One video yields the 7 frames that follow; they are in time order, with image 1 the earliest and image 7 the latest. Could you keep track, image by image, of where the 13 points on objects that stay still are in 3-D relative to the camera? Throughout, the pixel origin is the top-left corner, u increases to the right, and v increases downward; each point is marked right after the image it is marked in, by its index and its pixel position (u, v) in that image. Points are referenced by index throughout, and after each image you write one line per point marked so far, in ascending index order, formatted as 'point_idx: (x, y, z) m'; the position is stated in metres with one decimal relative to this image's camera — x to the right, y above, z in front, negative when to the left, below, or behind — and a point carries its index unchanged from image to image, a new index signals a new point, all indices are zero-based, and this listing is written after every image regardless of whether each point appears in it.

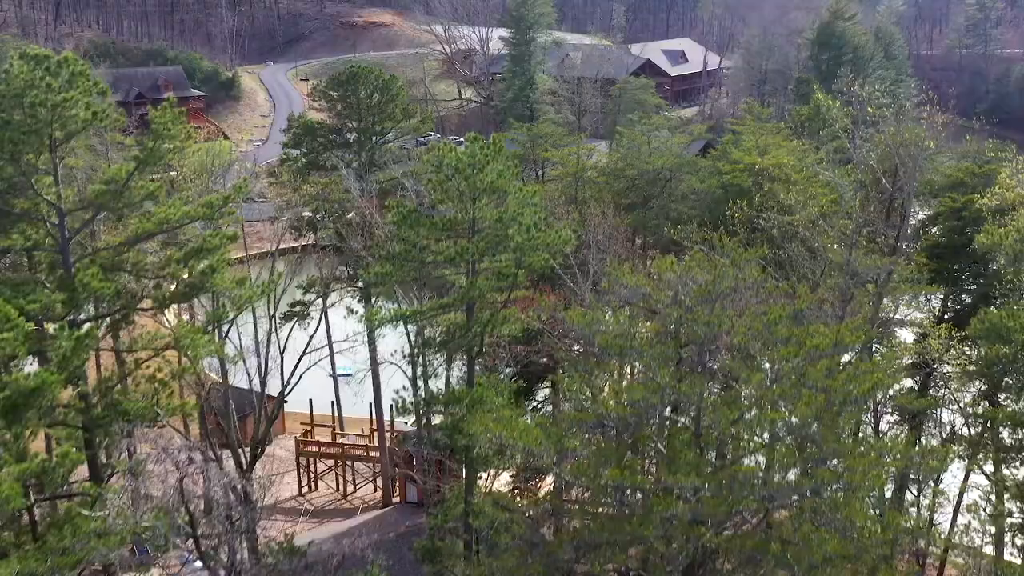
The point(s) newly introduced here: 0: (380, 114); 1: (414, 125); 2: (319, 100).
0: (-1.8, +2.4, +16.0) m
1: (-1.5, +2.3, +16.3) m
2: (-2.6, +2.6, +15.9) m
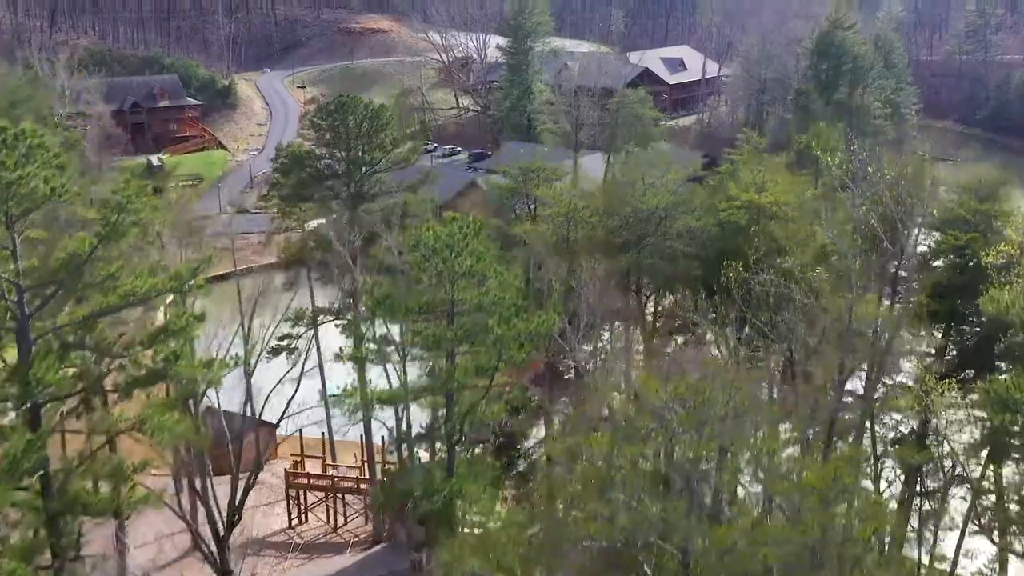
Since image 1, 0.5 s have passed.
0: (-1.9, +1.9, +15.7) m
1: (-1.6, +1.8, +16.0) m
2: (-2.8, +2.1, +15.5) m
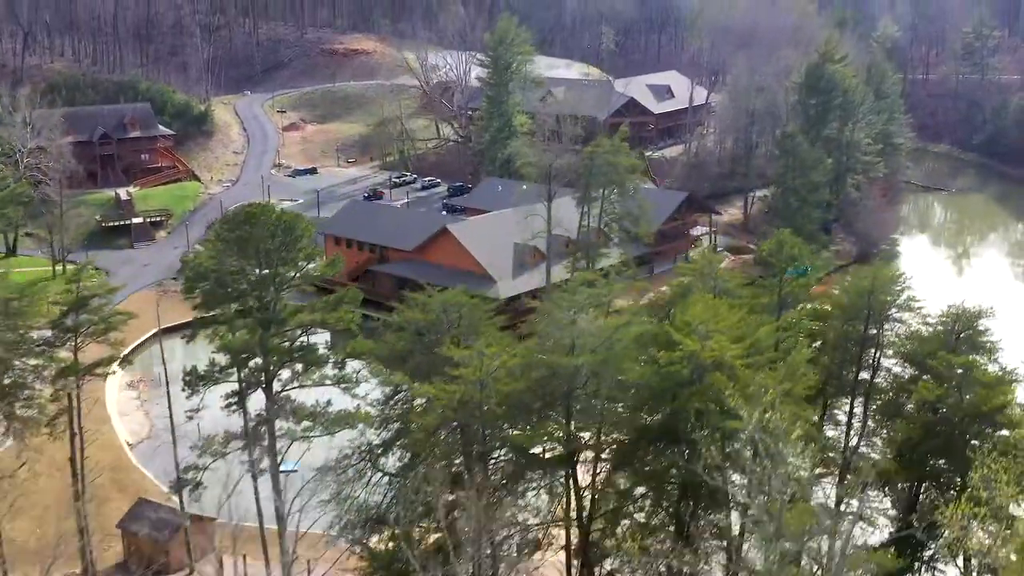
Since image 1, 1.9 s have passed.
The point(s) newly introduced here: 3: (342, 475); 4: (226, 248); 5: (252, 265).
0: (-2.8, +0.3, +14.1) m
1: (-2.4, +0.2, +14.5) m
2: (-3.6, +0.6, +14.0) m
3: (-2.0, -2.2, +13.6) m
4: (-3.5, +0.5, +14.0) m
5: (-3.2, +0.3, +13.9) m
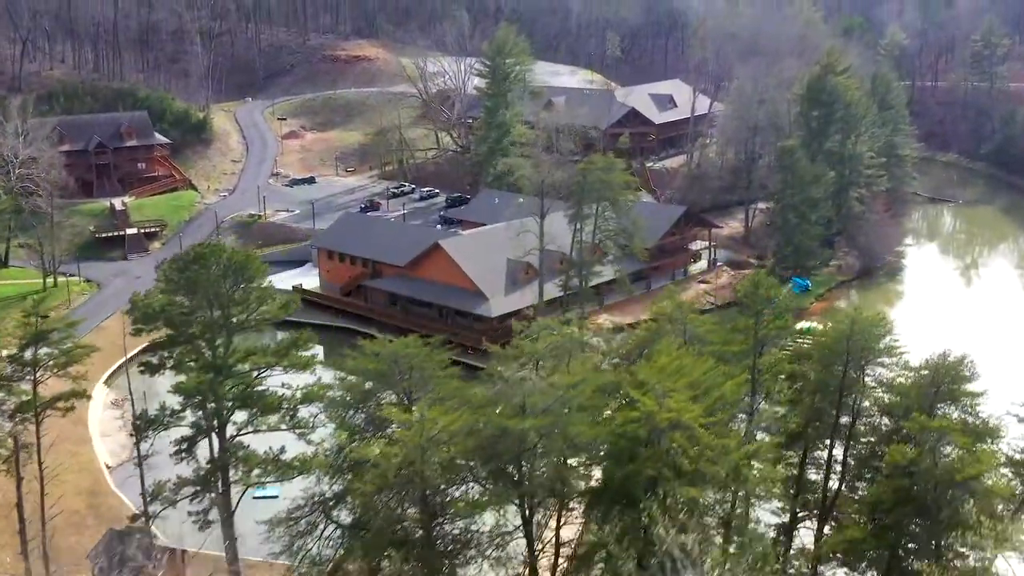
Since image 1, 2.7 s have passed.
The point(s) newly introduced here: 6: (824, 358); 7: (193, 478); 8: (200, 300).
0: (-3.3, -0.1, +13.6) m
1: (-2.9, -0.3, +13.9) m
2: (-4.1, +0.1, +13.5) m
3: (-2.5, -2.7, +13.0) m
4: (-3.9, 0.0, +13.4) m
5: (-3.6, -0.2, +13.4) m
6: (+3.9, -0.9, +14.3) m
7: (-3.8, -2.3, +13.7) m
8: (-3.6, -0.1, +13.4) m
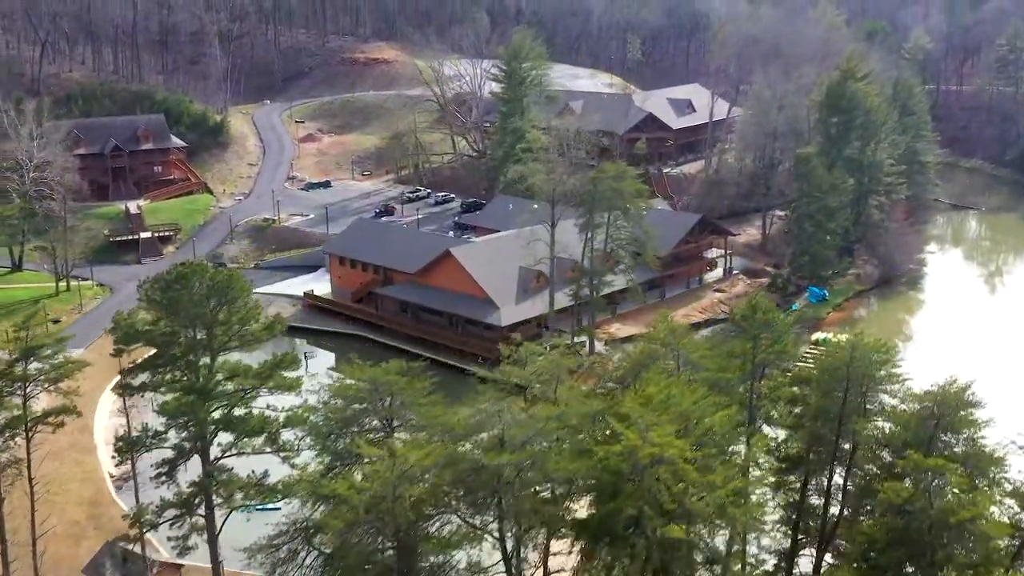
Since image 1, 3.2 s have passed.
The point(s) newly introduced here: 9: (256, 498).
0: (-3.4, -0.4, +13.3) m
1: (-3.0, -0.5, +13.7) m
2: (-4.2, -0.1, +13.2) m
3: (-2.6, -2.9, +12.7) m
4: (-4.0, -0.2, +13.1) m
5: (-3.7, -0.4, +13.1) m
6: (+3.8, -1.2, +13.9) m
7: (-3.9, -2.5, +13.4) m
8: (-3.8, -0.4, +13.1) m
9: (-3.0, -2.4, +13.4) m
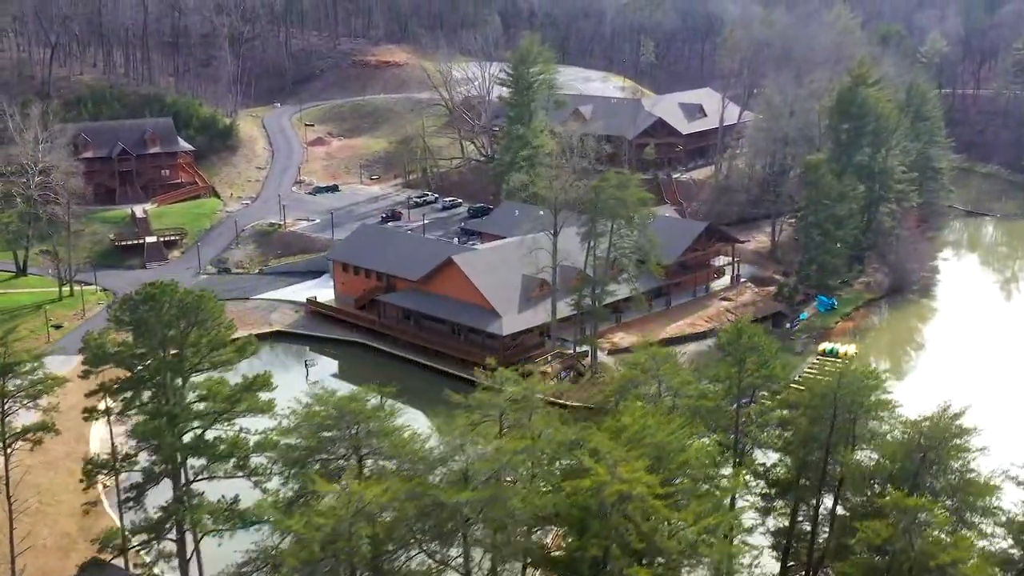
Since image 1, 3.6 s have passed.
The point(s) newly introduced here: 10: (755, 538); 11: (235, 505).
0: (-3.6, -0.6, +13.0) m
1: (-3.2, -0.7, +13.3) m
2: (-4.4, -0.4, +12.9) m
3: (-2.9, -3.2, +12.4) m
4: (-4.3, -0.5, +12.8) m
5: (-4.0, -0.7, +12.8) m
6: (+3.5, -1.4, +13.5) m
7: (-4.2, -2.7, +13.1) m
8: (-4.0, -0.6, +12.8) m
9: (-3.2, -2.7, +13.1) m
10: (+3.3, -3.5, +15.8) m
11: (-3.1, -2.4, +13.0) m
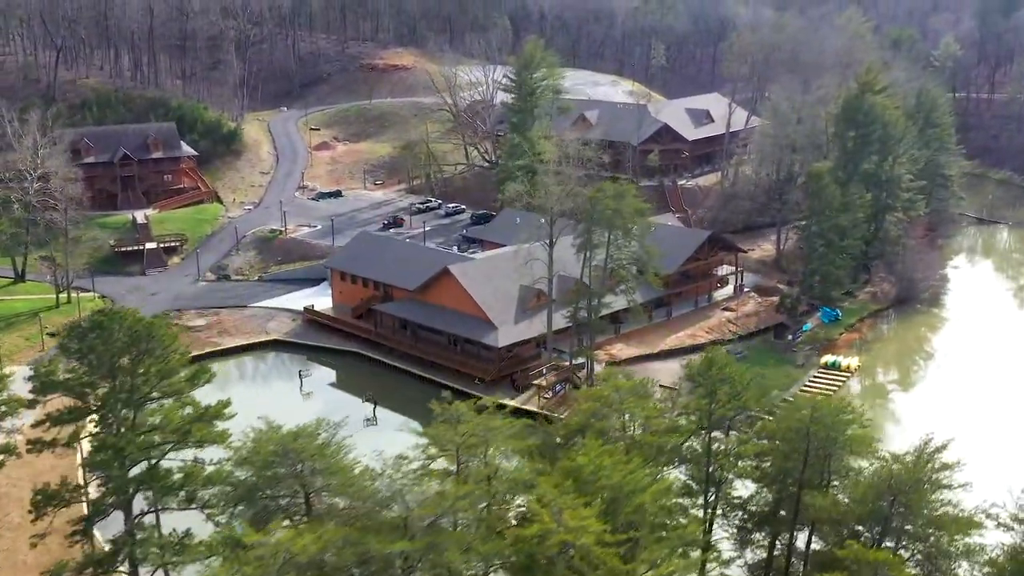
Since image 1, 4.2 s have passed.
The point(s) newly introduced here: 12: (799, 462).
0: (-4.1, -0.9, +12.6) m
1: (-3.7, -1.0, +12.9) m
2: (-4.9, -0.7, +12.5) m
3: (-3.4, -3.5, +12.0) m
4: (-4.7, -0.8, +12.5) m
5: (-4.4, -0.9, +12.4) m
6: (+3.1, -1.8, +13.0) m
7: (-4.6, -3.0, +12.7) m
8: (-4.4, -0.9, +12.4) m
9: (-3.7, -3.0, +12.7) m
10: (+2.9, -3.8, +15.3) m
11: (-3.5, -2.7, +12.6) m
12: (+3.2, -1.9, +12.8) m
